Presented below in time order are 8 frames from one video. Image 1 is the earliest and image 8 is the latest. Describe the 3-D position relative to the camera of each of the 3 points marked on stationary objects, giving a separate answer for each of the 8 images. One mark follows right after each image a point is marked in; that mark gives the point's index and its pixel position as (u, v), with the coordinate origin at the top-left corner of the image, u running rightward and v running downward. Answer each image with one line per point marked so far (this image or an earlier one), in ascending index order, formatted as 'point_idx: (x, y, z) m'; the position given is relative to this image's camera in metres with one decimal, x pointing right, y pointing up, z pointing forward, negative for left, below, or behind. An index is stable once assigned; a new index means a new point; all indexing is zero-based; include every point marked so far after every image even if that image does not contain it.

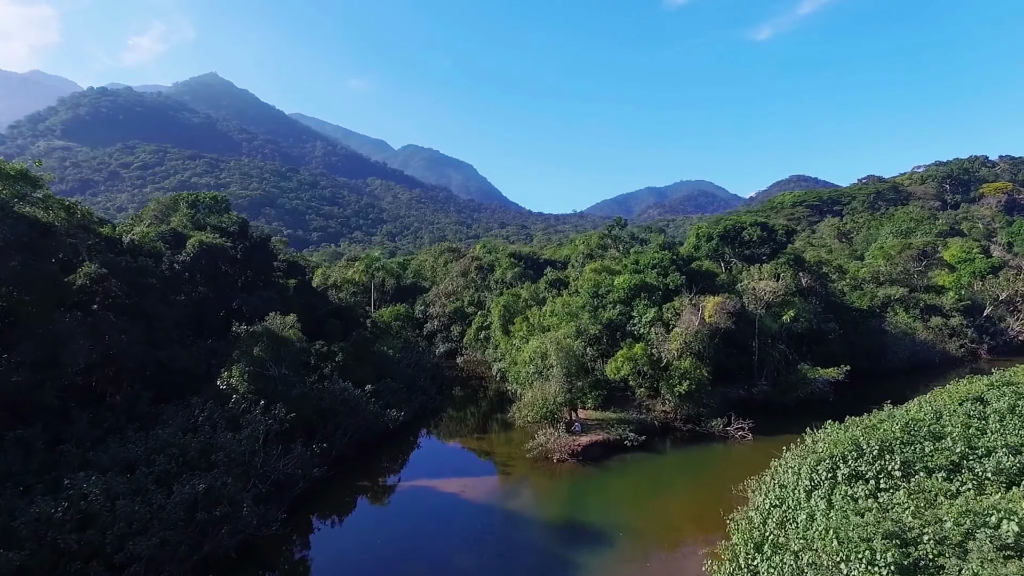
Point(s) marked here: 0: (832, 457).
0: (+5.4, -2.8, +11.4) m
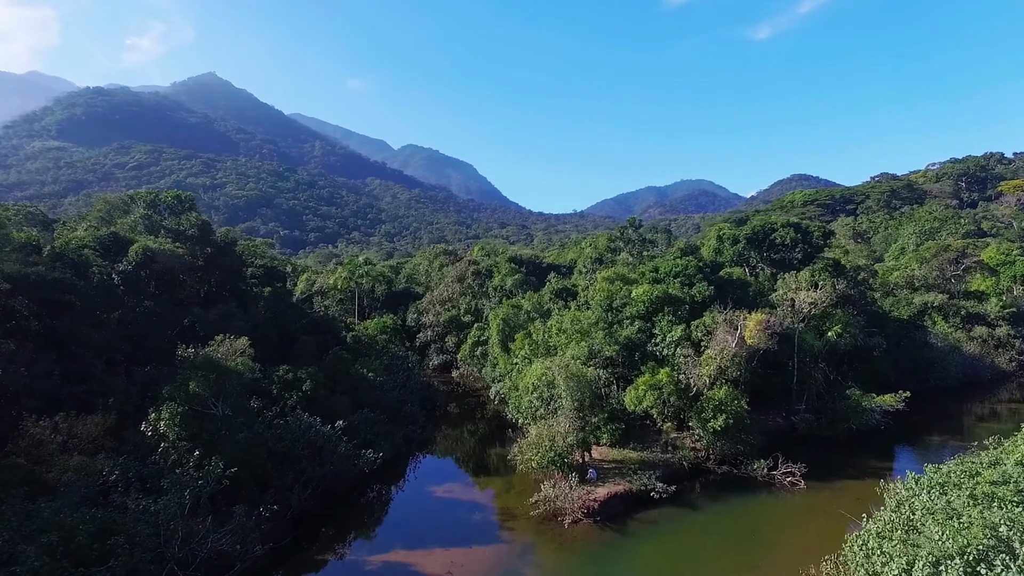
0: (+5.4, -3.2, +8.1) m
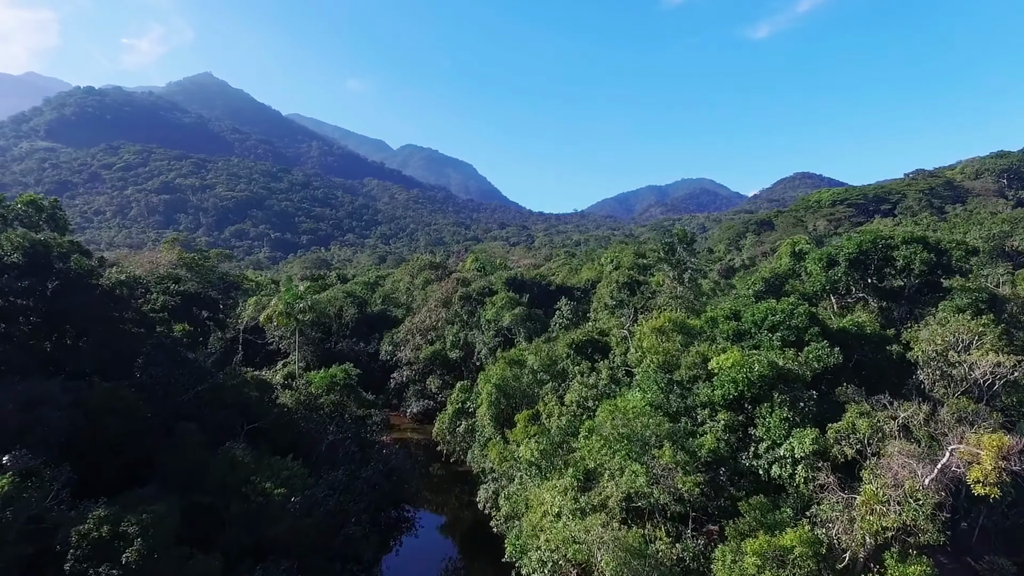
0: (+5.4, -4.3, +0.4) m
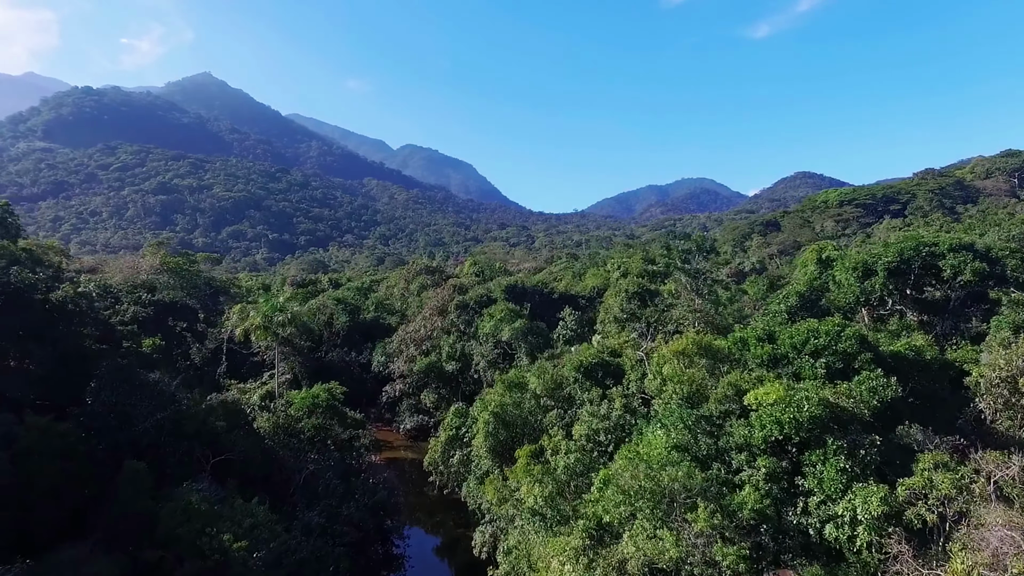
0: (+5.4, -4.6, -1.4) m
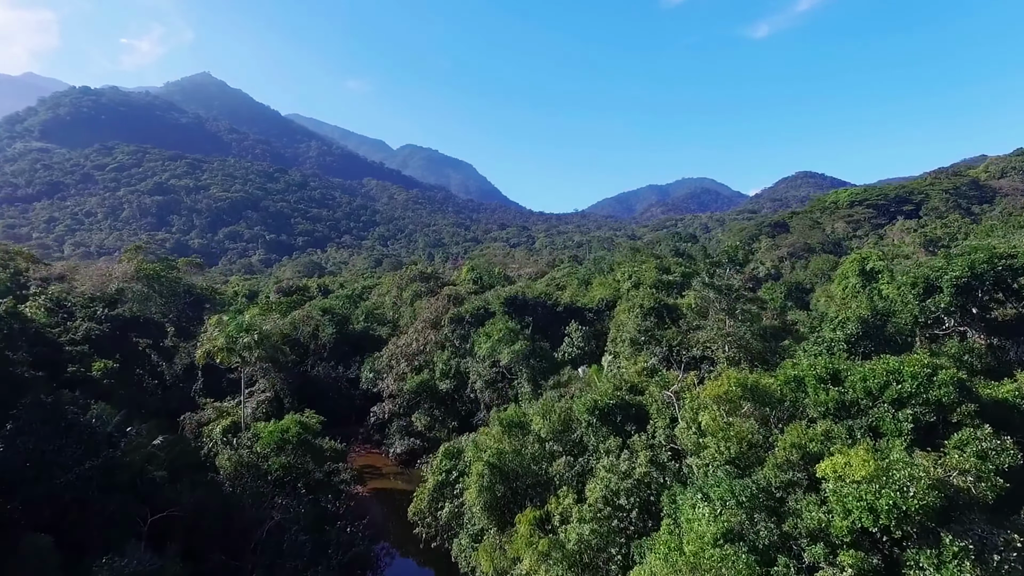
0: (+5.4, -5.0, -3.7) m
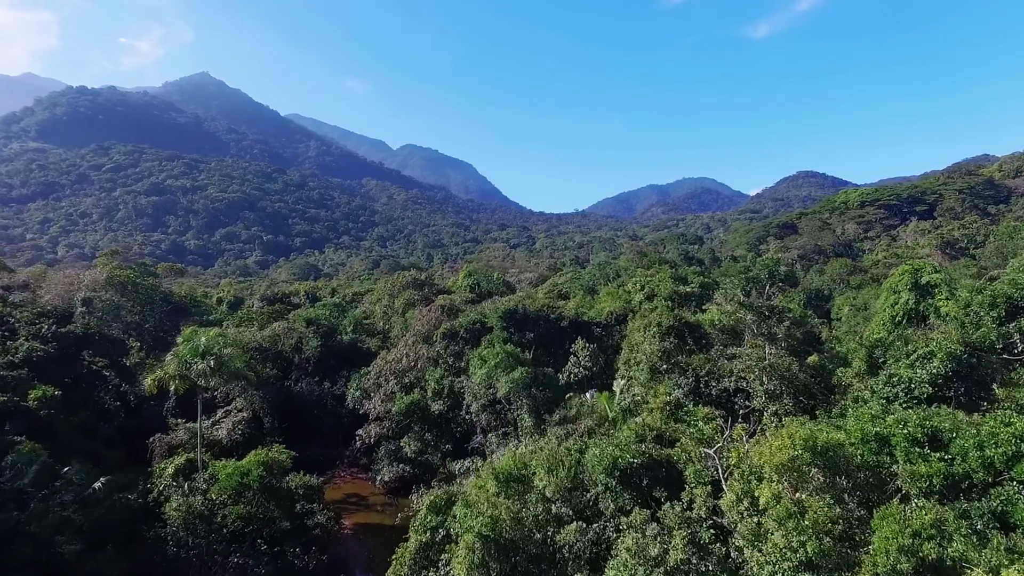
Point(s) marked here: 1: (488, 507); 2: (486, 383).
0: (+5.3, -5.4, -6.0) m
1: (-0.3, -3.2, +10.1) m
2: (-0.6, -2.4, +17.5) m
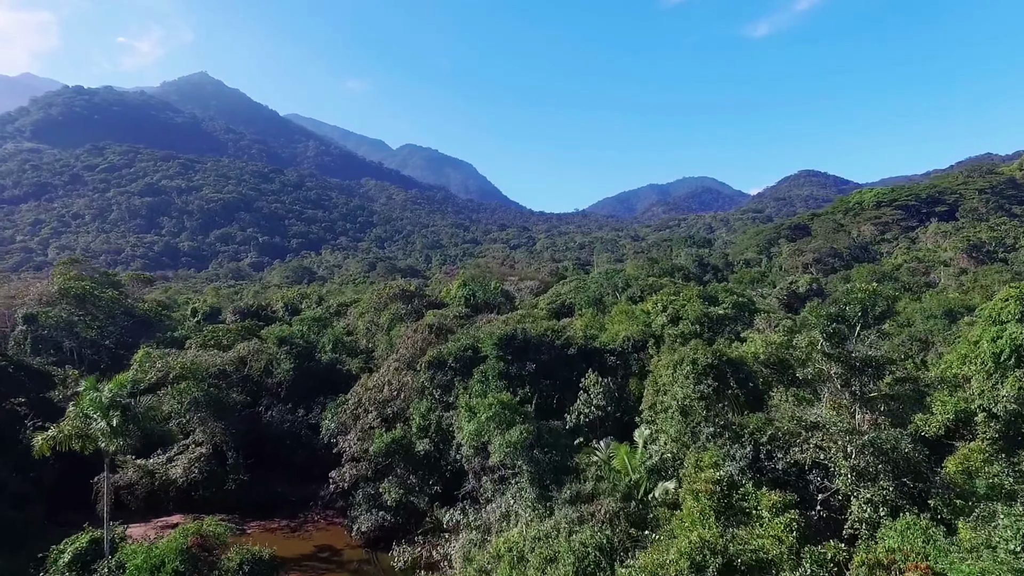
0: (+5.3, -5.9, -9.1) m
1: (-0.4, -3.7, +6.9) m
2: (-0.7, -2.9, +14.3) m
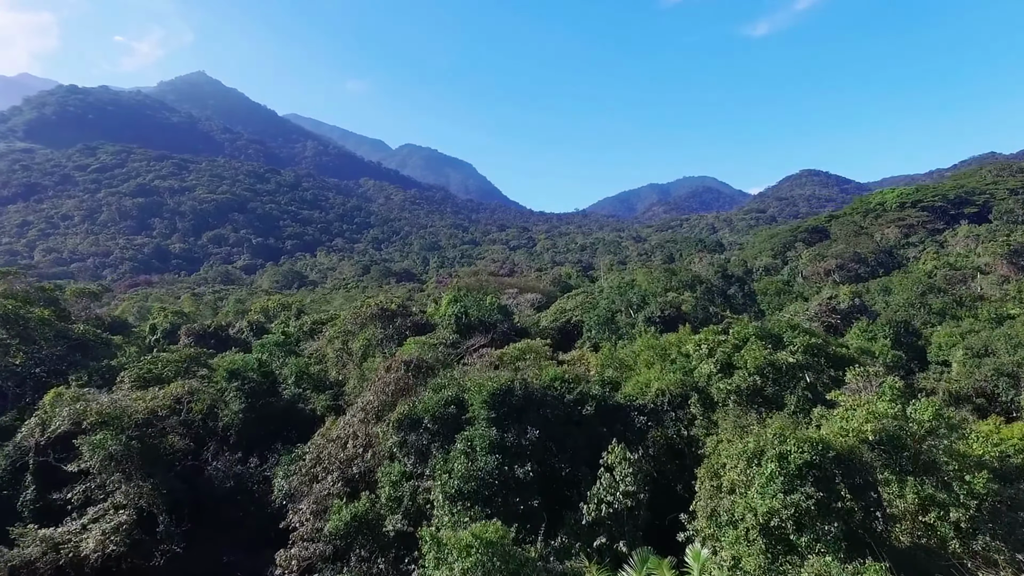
0: (+5.2, -6.6, -13.4) m
1: (-0.5, -4.4, +2.7) m
2: (-0.8, -3.6, +10.1) m
